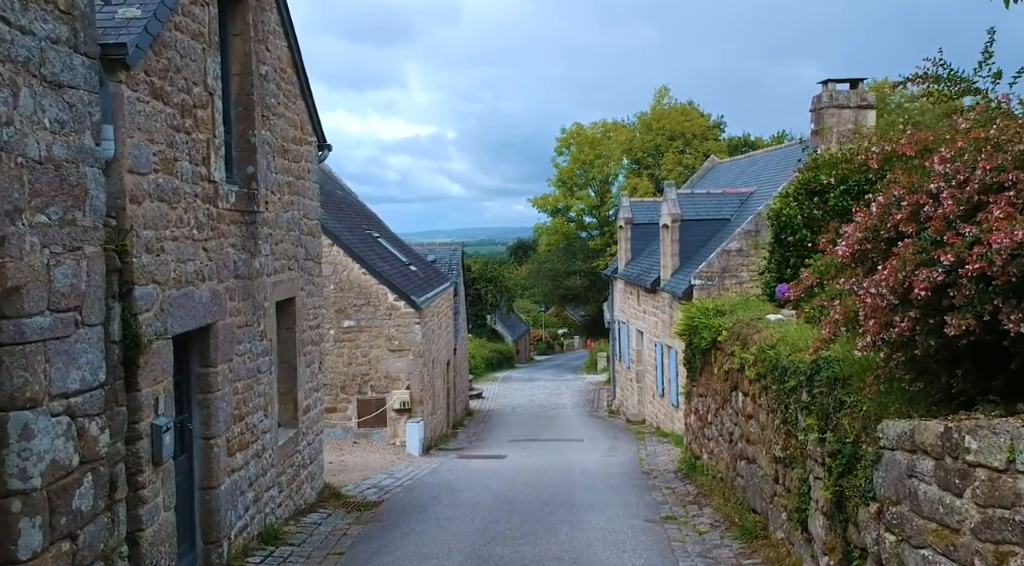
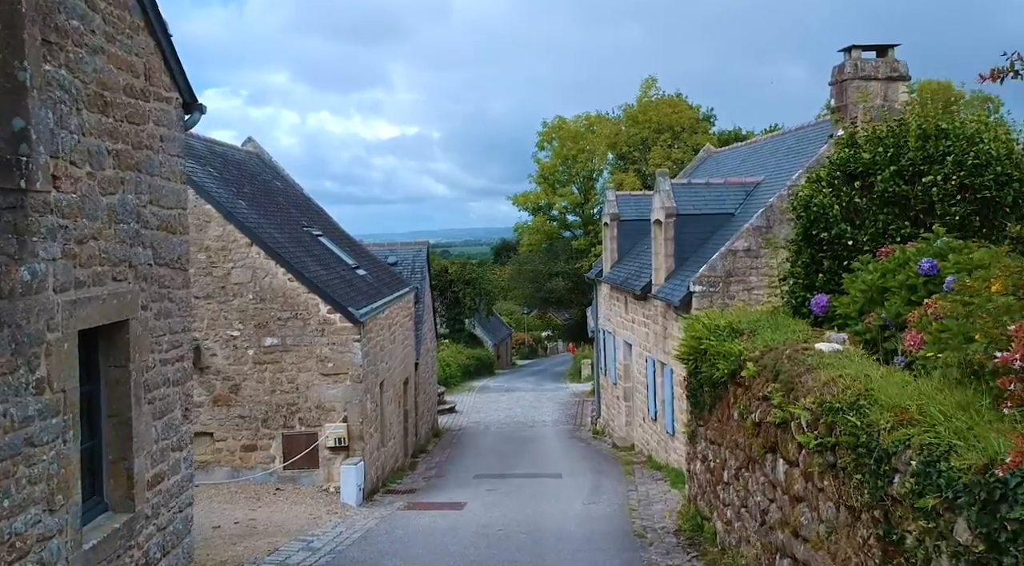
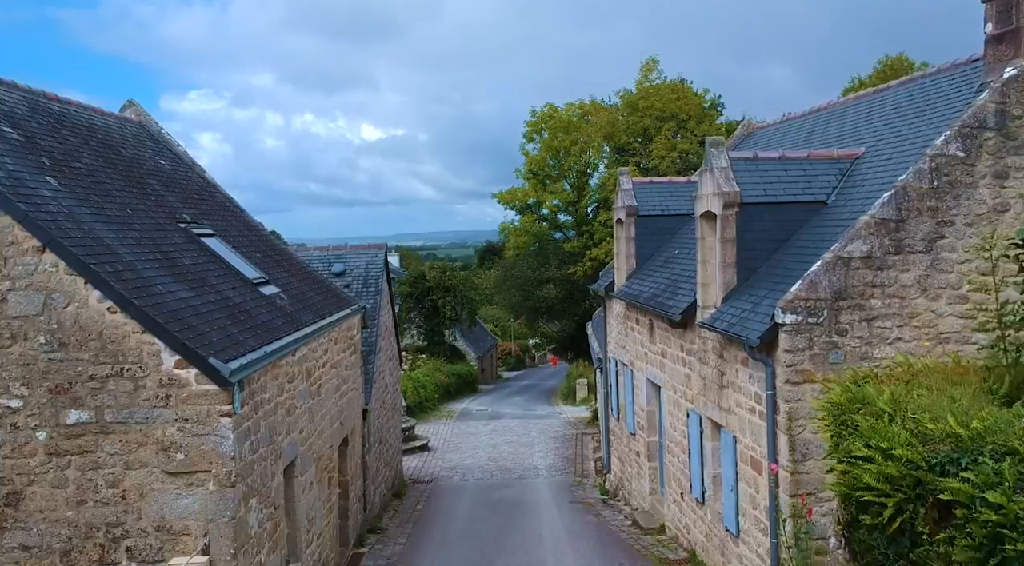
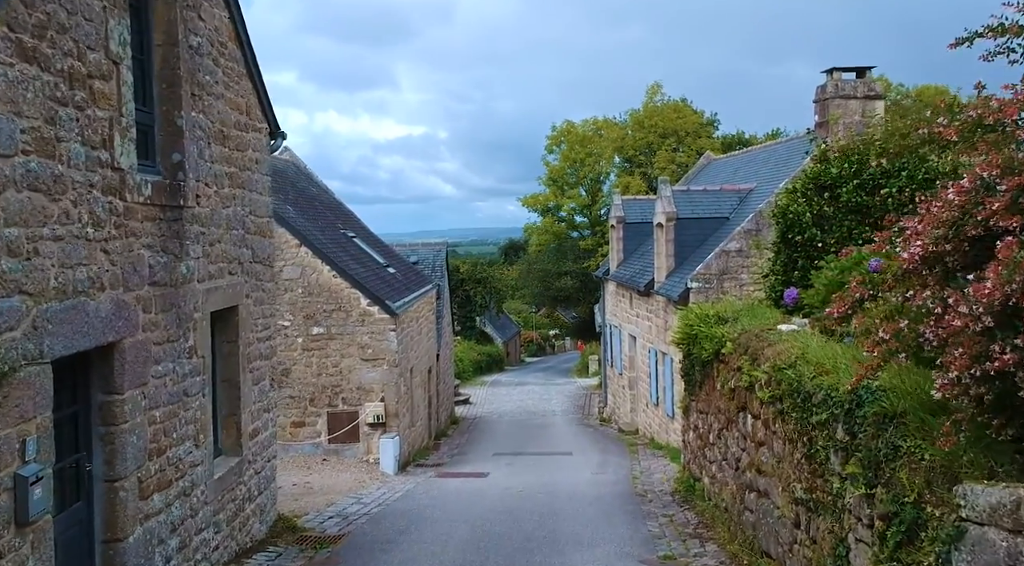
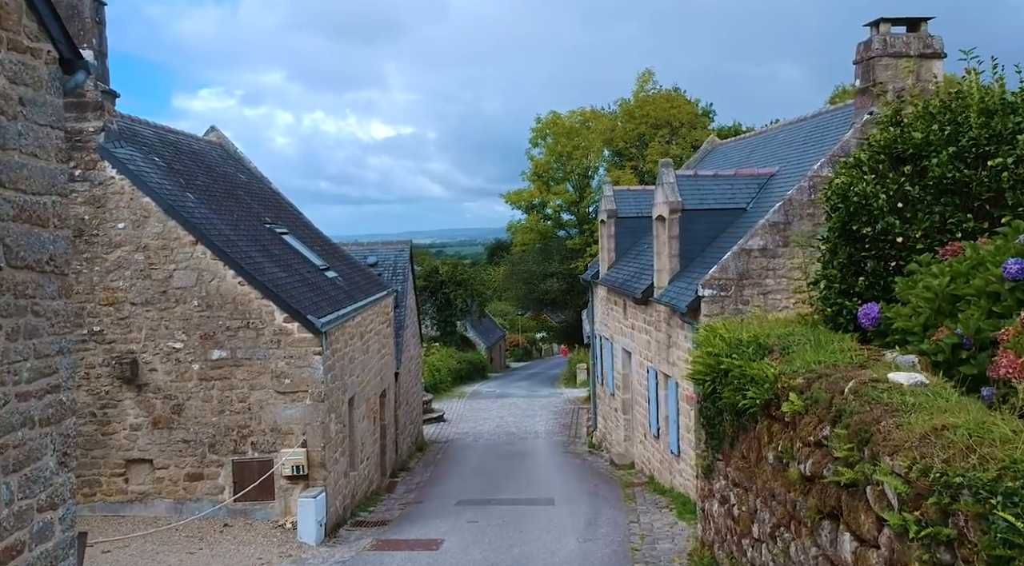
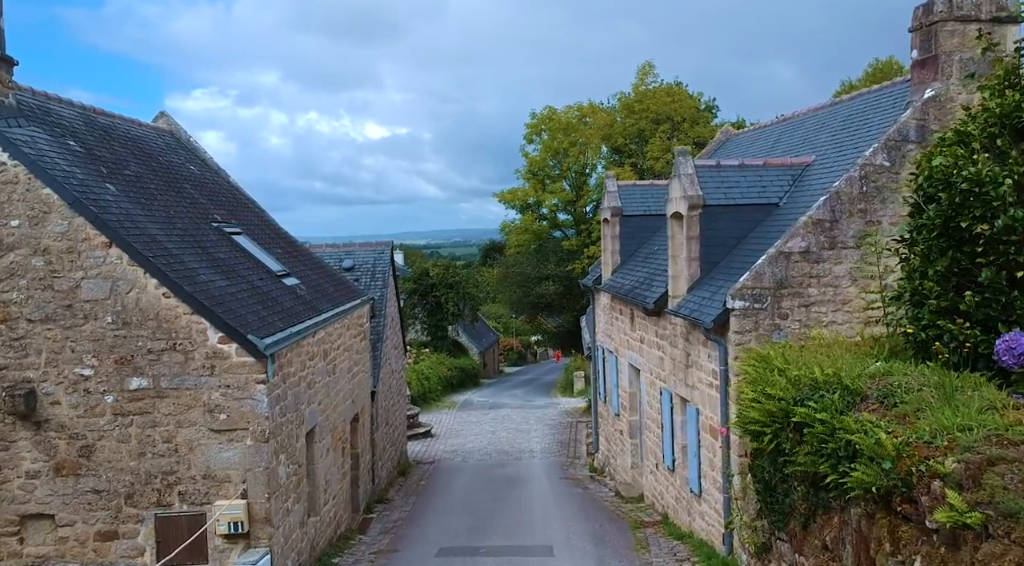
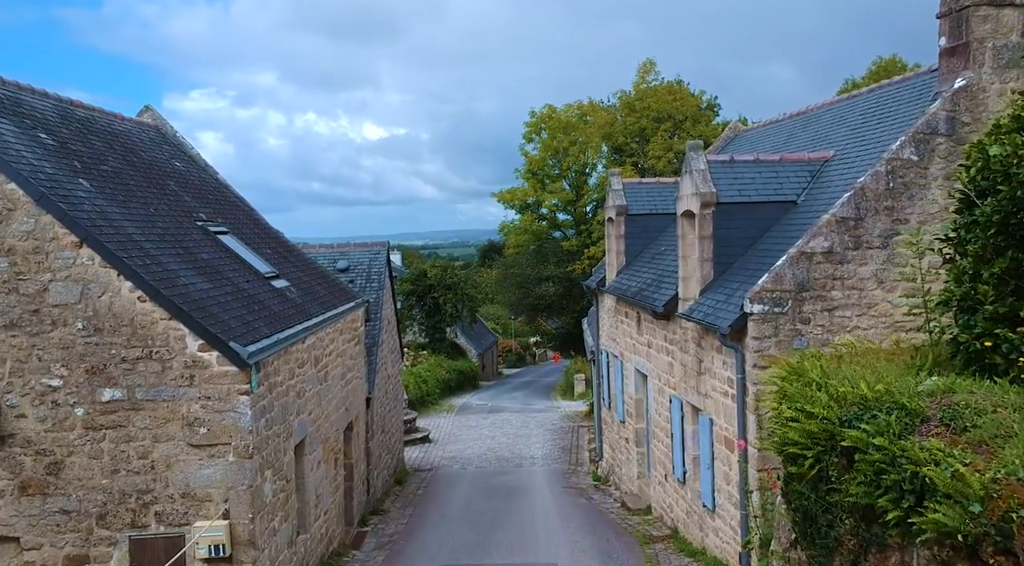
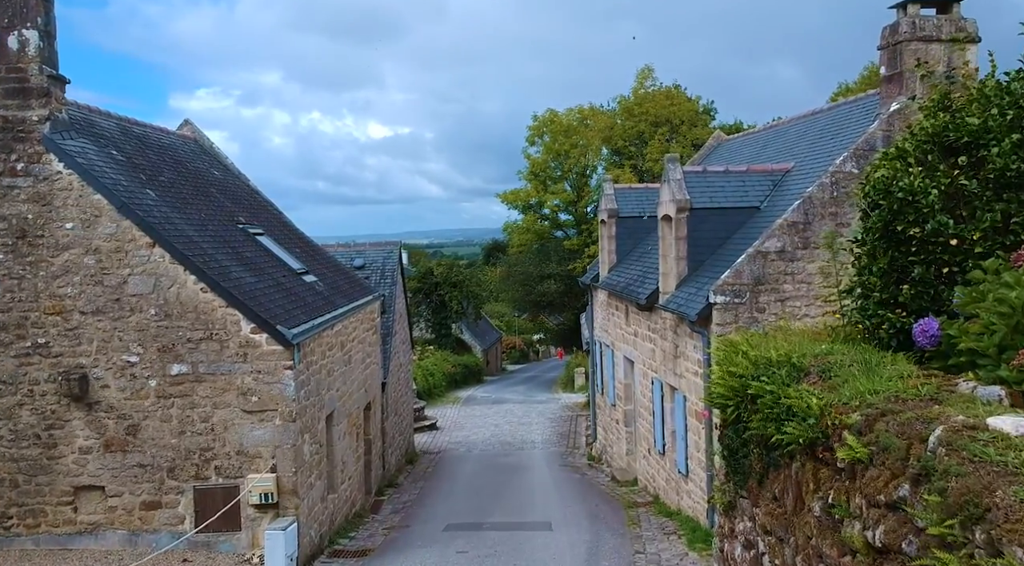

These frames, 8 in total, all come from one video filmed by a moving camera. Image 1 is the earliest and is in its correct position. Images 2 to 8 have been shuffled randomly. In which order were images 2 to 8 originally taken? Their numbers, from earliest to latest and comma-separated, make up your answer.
4, 2, 5, 8, 6, 7, 3
